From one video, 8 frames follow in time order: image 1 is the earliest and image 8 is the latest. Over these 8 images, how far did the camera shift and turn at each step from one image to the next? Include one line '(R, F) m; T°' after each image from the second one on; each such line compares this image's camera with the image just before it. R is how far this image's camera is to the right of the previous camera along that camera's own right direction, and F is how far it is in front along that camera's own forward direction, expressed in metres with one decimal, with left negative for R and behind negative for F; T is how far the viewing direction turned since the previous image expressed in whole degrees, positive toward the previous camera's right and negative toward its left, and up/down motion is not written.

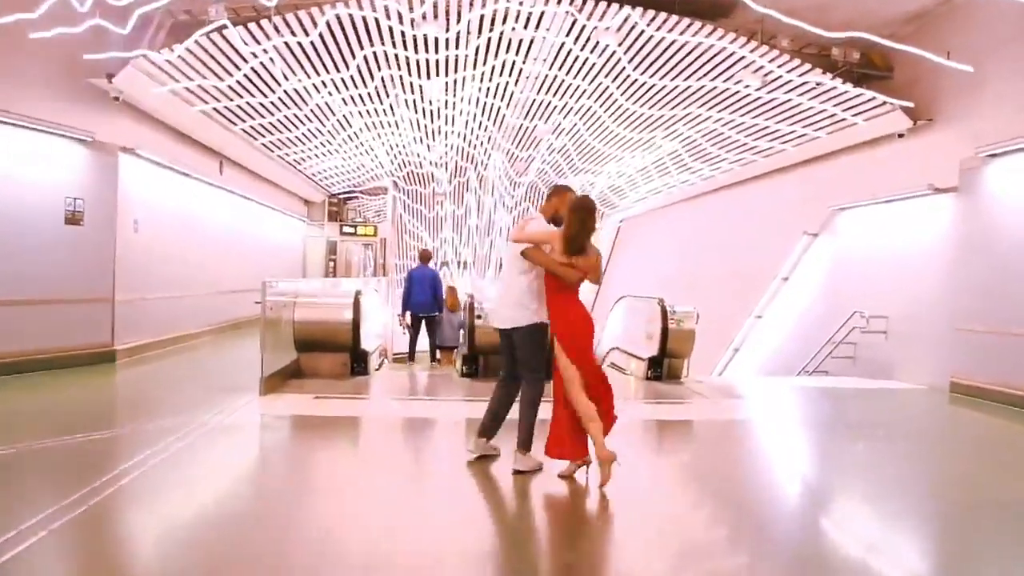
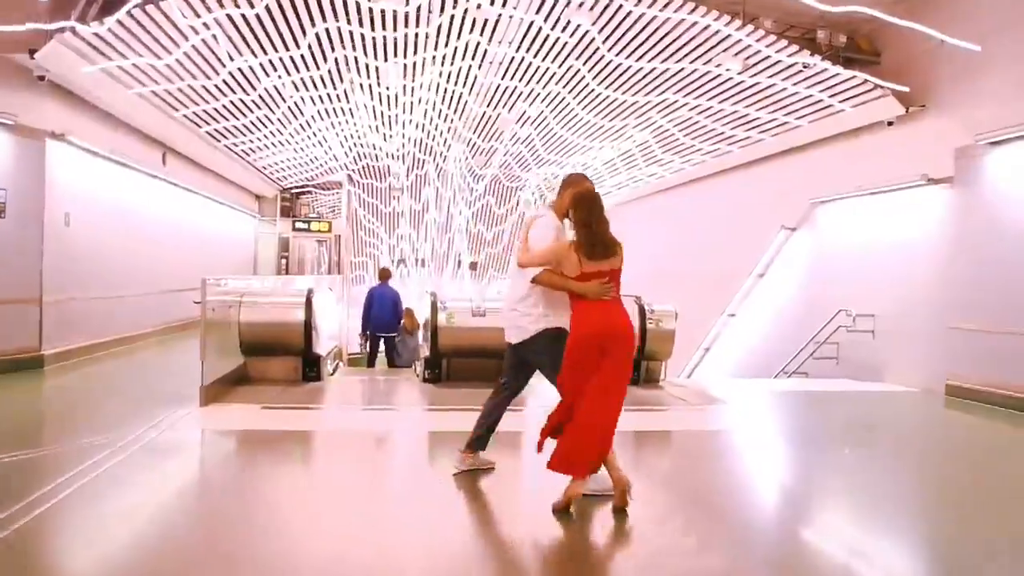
(-0.1, +0.6) m; +3°
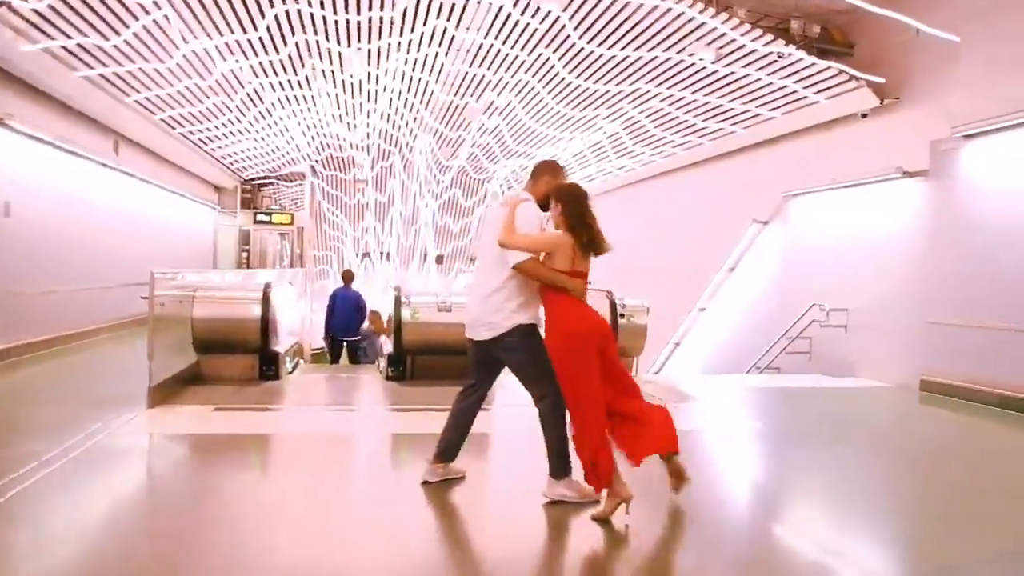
(0.0, +0.3) m; +3°
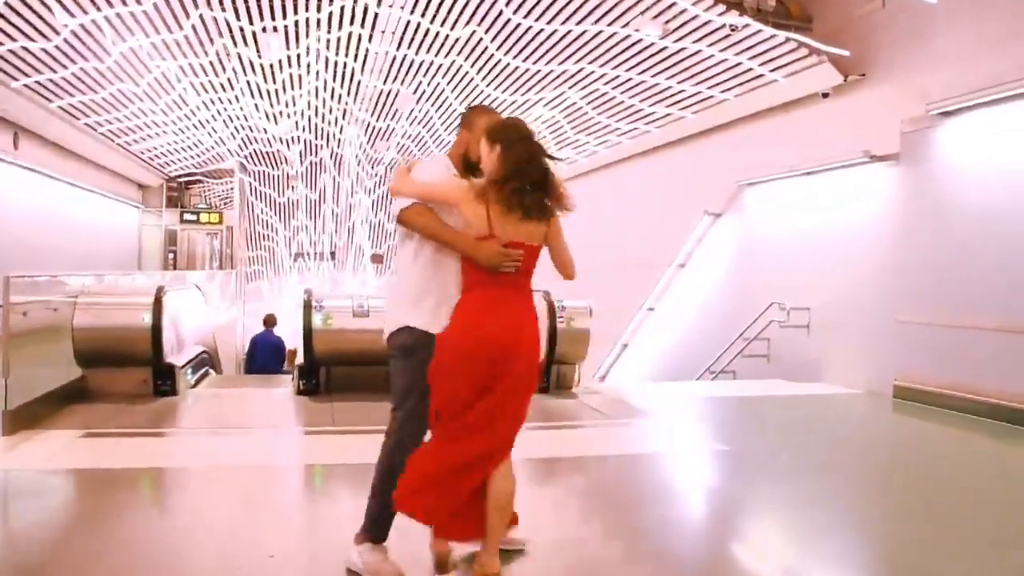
(+0.1, +0.8) m; +4°
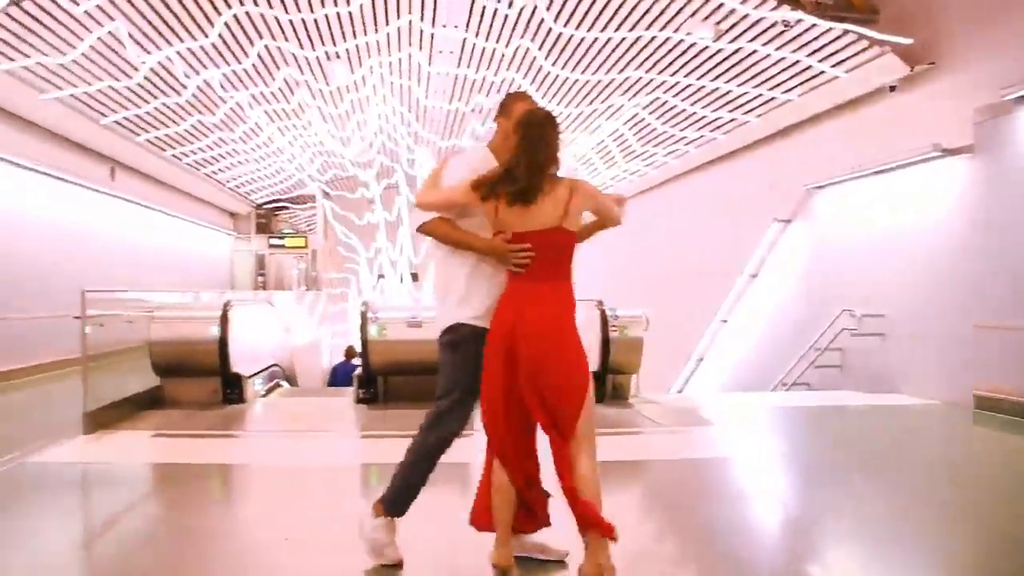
(+0.2, +0.1) m; -6°
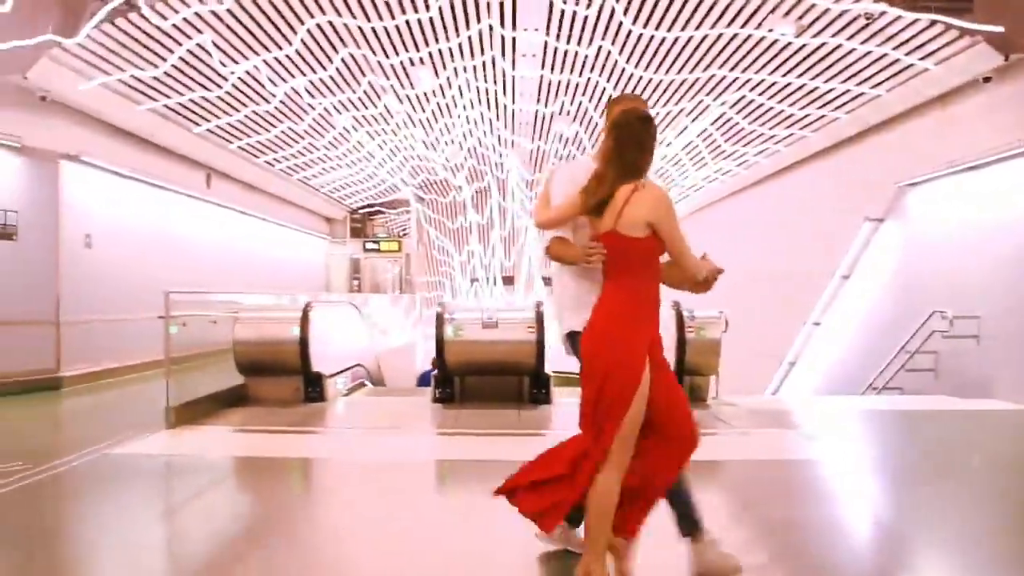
(+0.1, -0.1) m; -7°
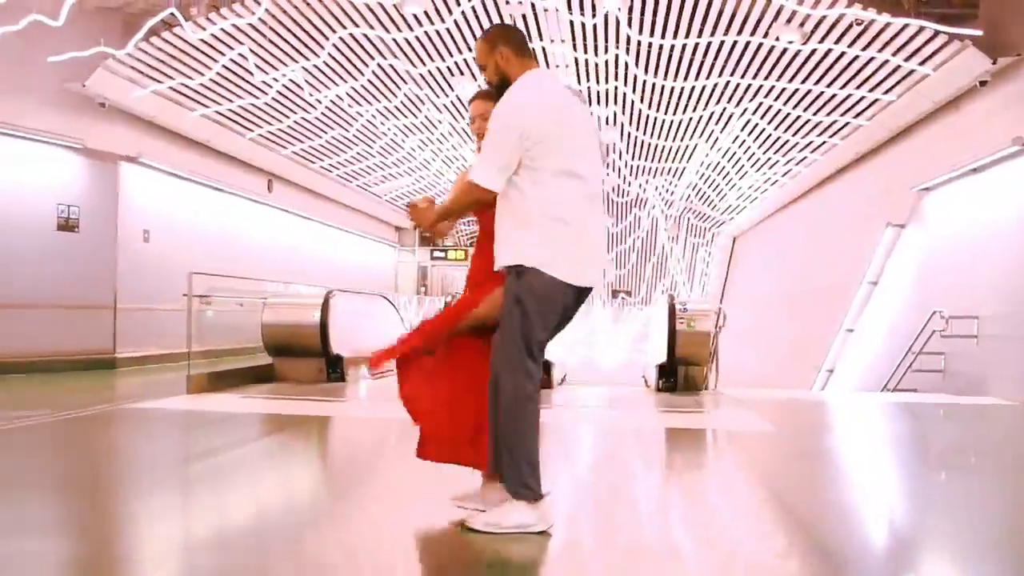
(+0.6, -0.4) m; -6°
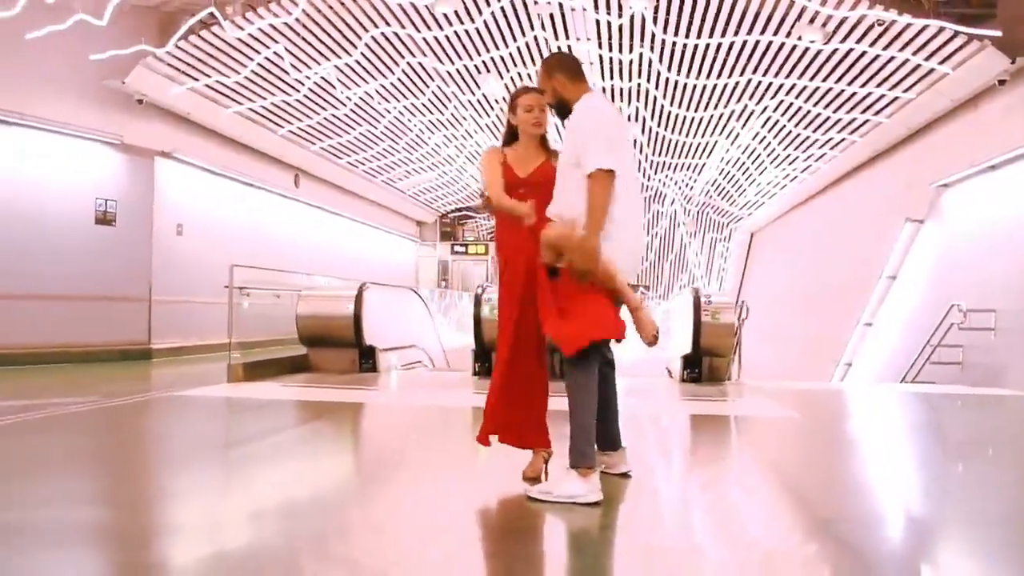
(-0.1, -0.2) m; -1°
